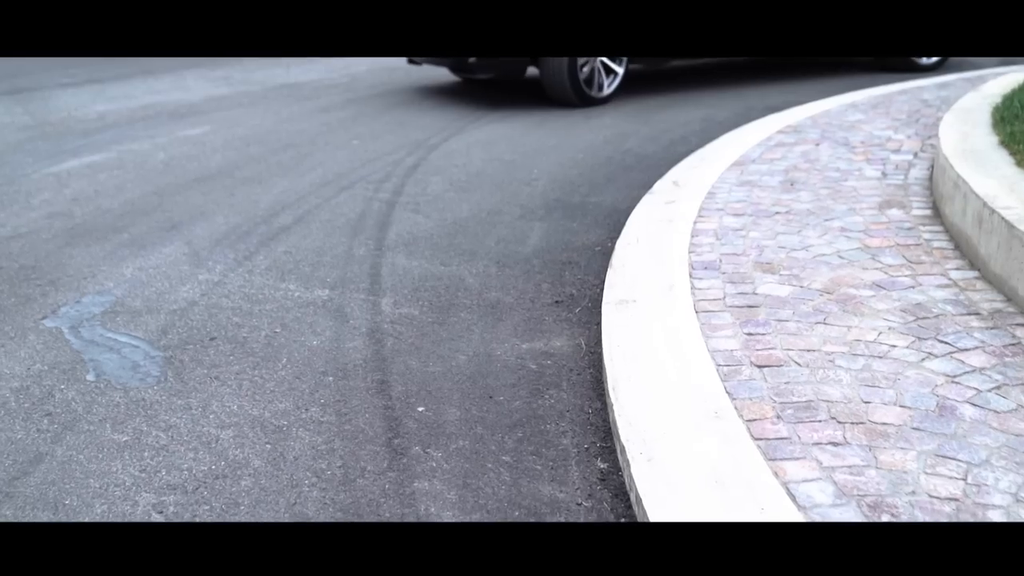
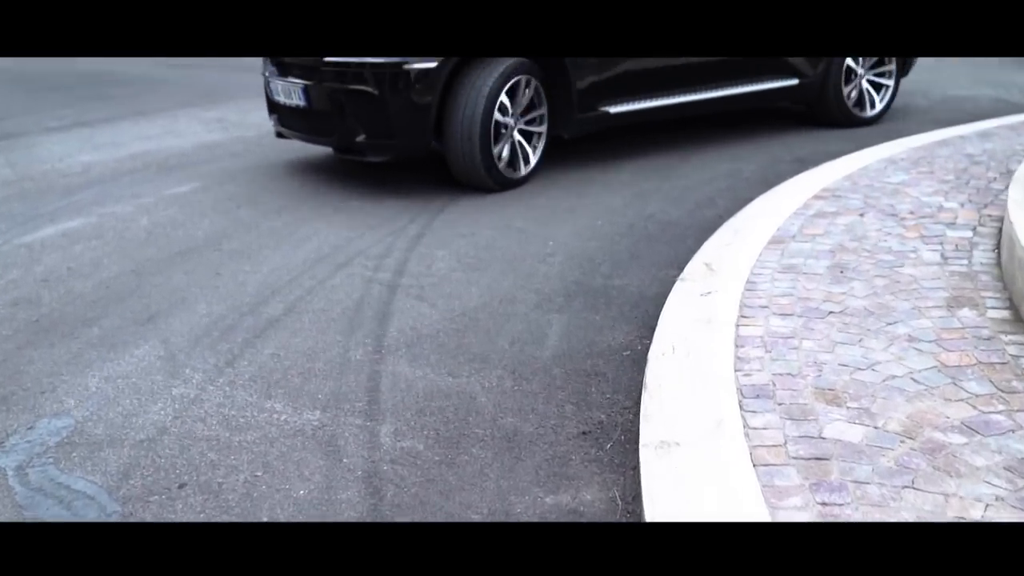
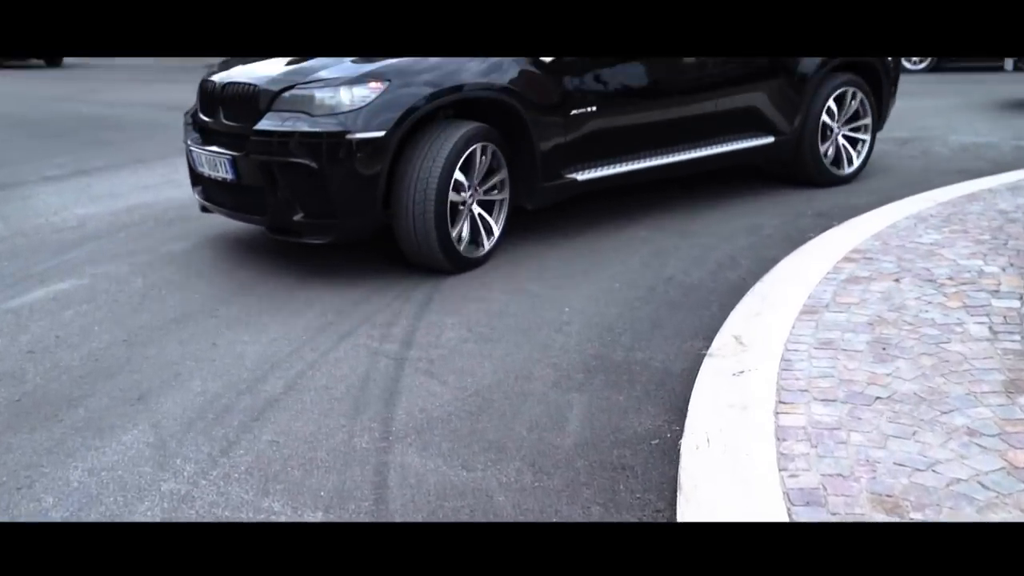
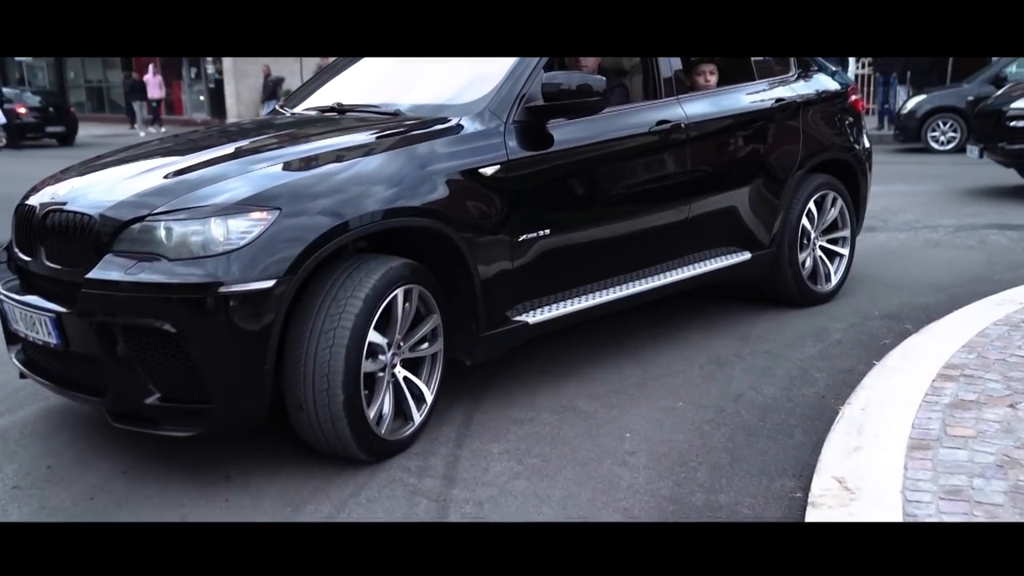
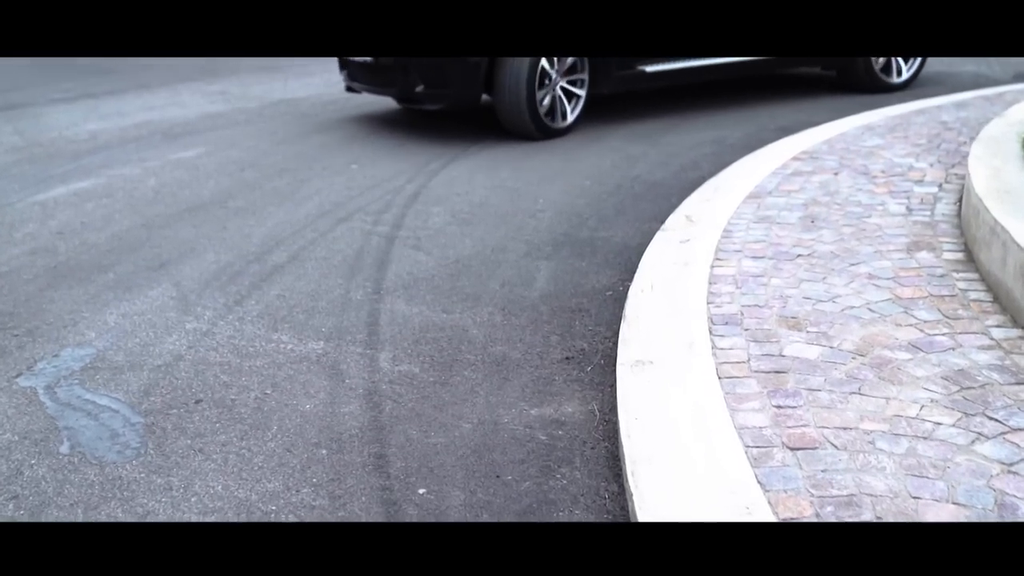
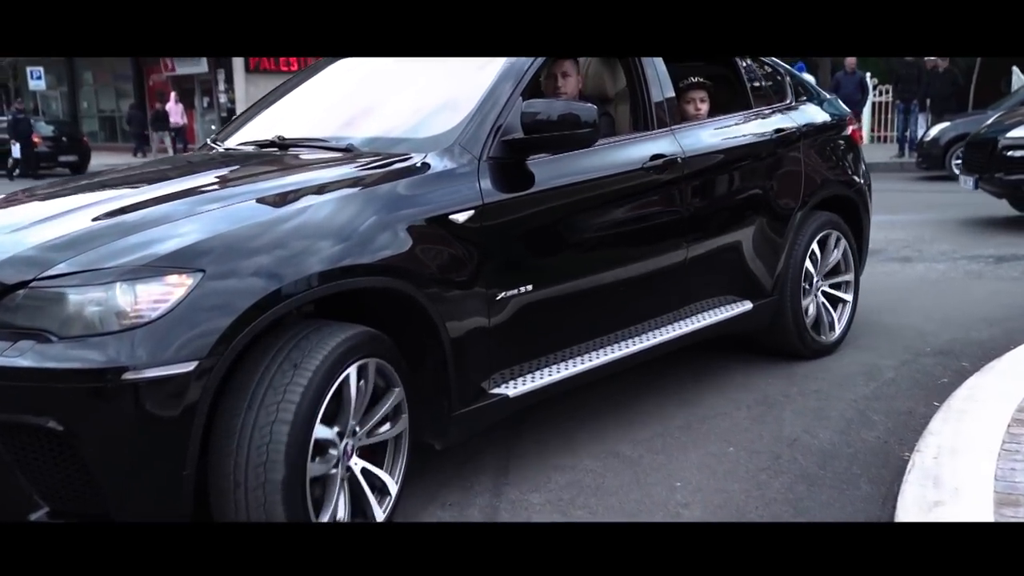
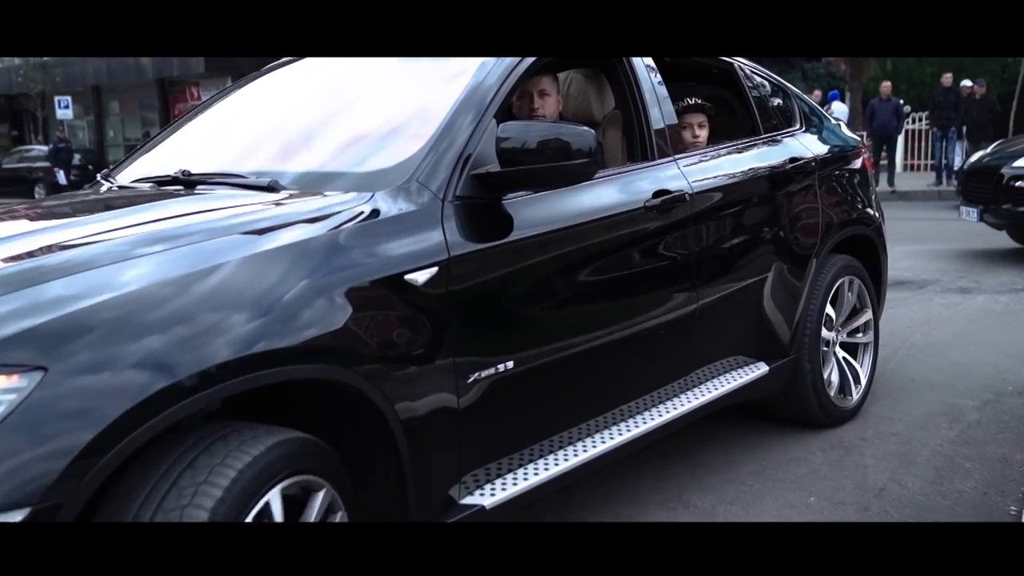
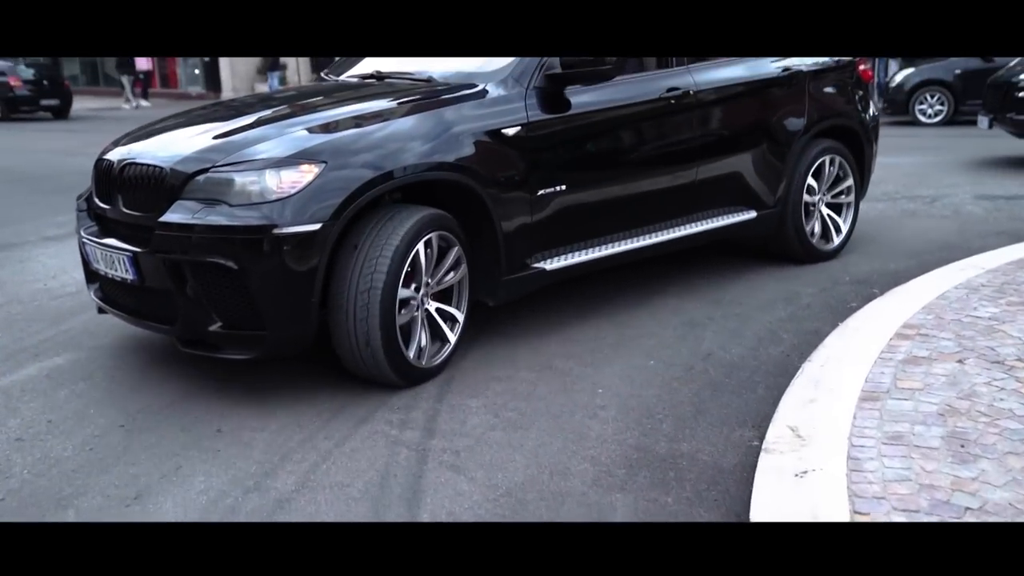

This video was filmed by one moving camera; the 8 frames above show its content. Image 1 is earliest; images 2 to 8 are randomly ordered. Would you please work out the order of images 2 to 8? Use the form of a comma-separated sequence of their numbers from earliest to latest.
5, 2, 3, 8, 4, 6, 7
